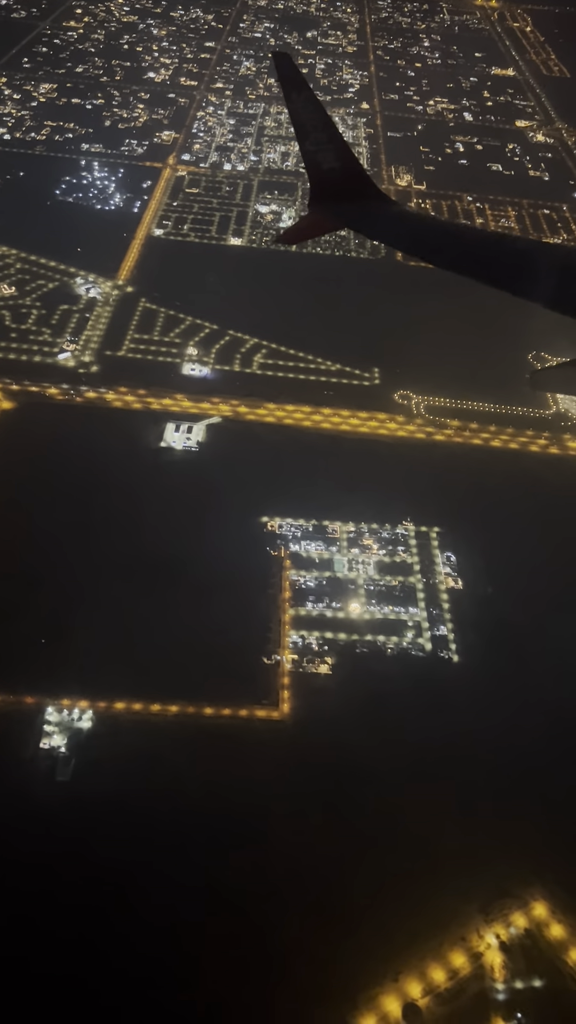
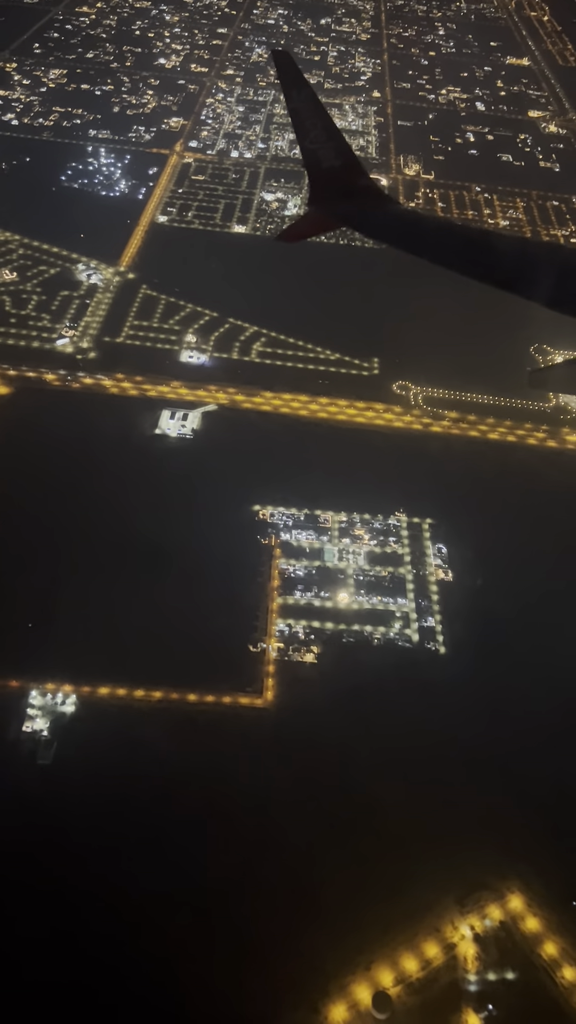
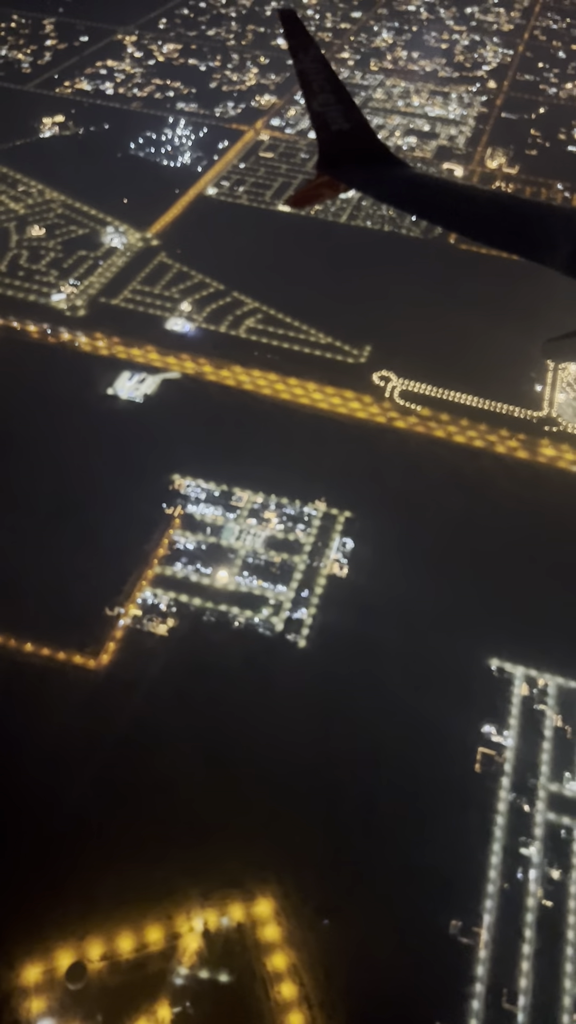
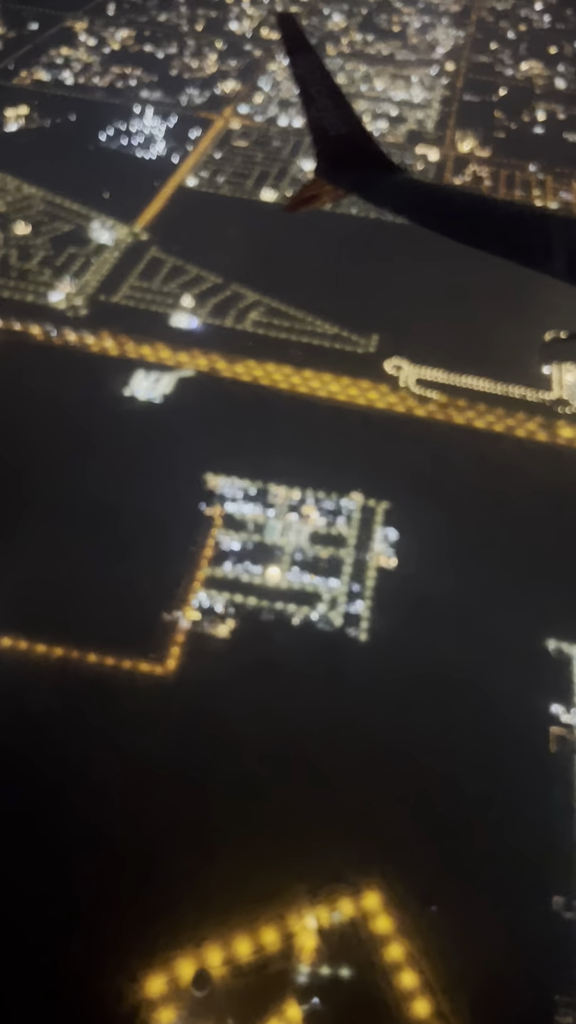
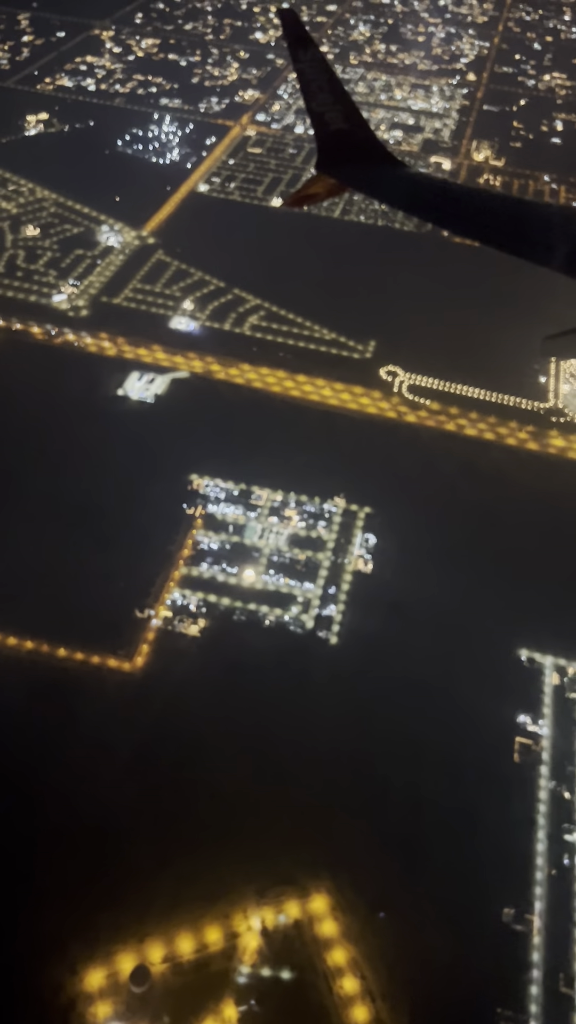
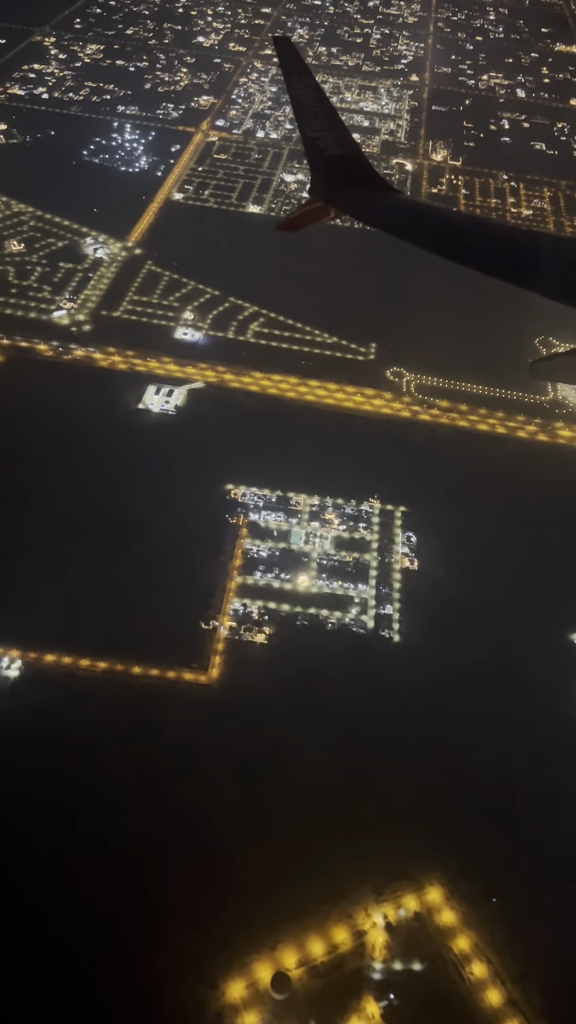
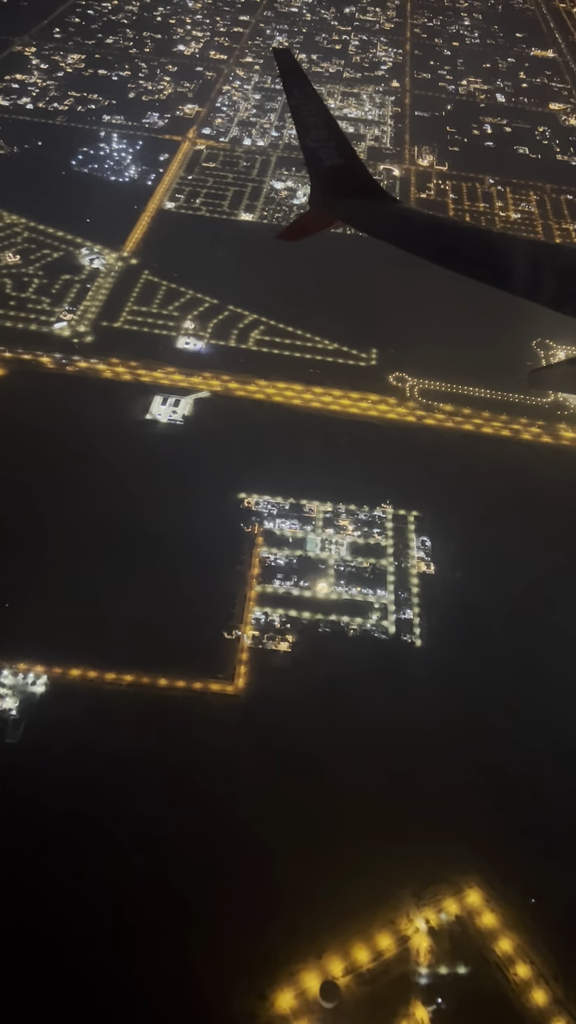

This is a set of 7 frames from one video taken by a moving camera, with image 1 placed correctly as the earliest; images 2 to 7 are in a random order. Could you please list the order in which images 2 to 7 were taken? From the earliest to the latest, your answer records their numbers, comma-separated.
2, 7, 6, 4, 5, 3
